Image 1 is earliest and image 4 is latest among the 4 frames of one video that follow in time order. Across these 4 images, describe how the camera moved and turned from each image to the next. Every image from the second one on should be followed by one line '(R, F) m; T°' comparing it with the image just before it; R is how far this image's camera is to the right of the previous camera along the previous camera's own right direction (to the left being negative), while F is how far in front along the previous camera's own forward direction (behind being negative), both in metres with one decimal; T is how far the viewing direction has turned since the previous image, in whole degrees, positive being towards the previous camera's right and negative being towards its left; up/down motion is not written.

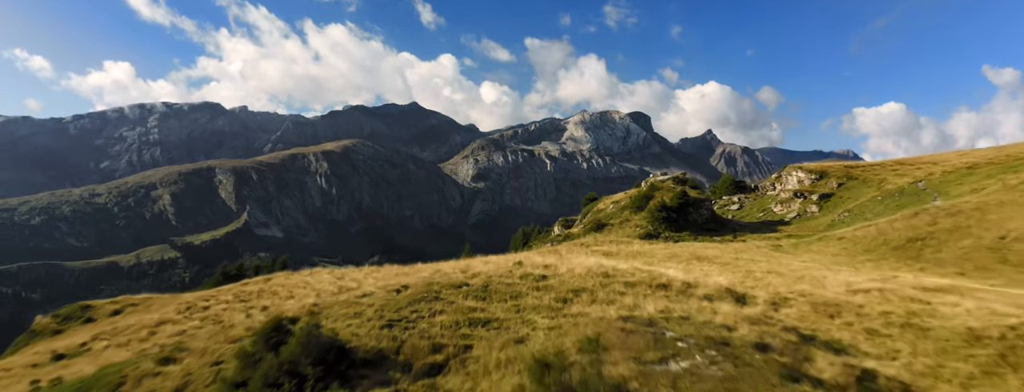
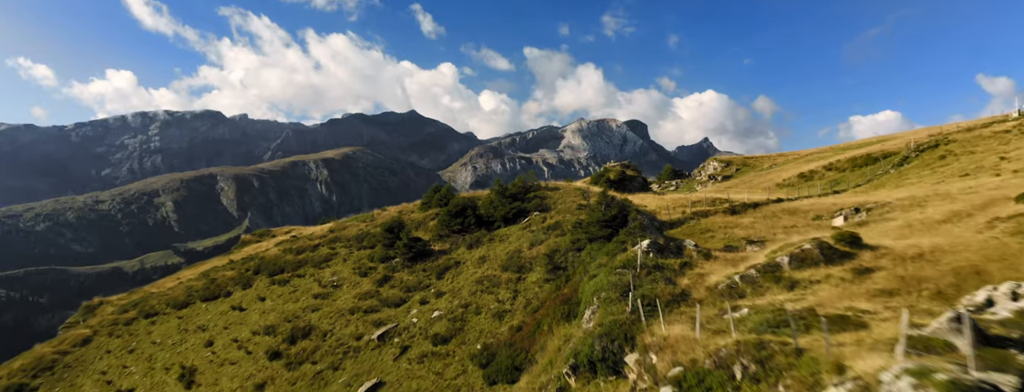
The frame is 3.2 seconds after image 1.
(-0.1, -18.7) m; 0°
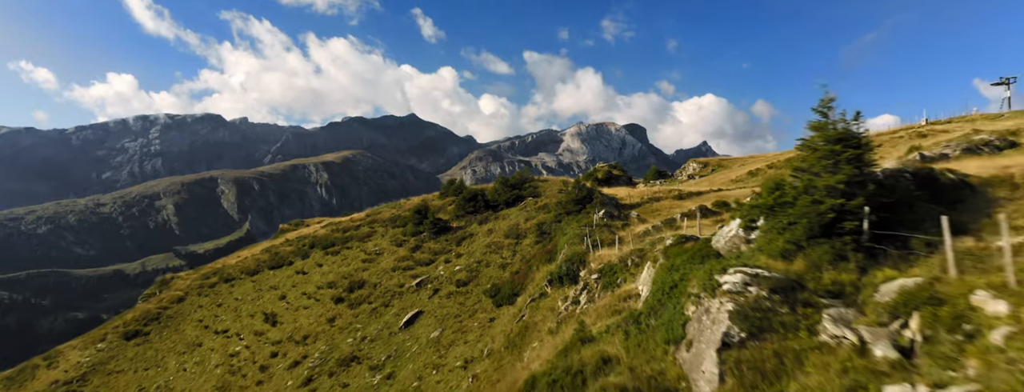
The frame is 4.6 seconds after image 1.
(0.0, -7.2) m; 0°
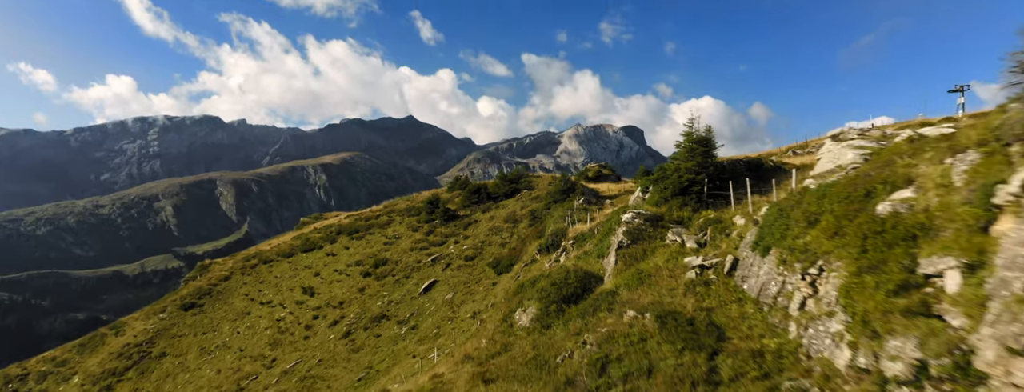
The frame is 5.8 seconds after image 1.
(0.0, -5.6) m; 0°
